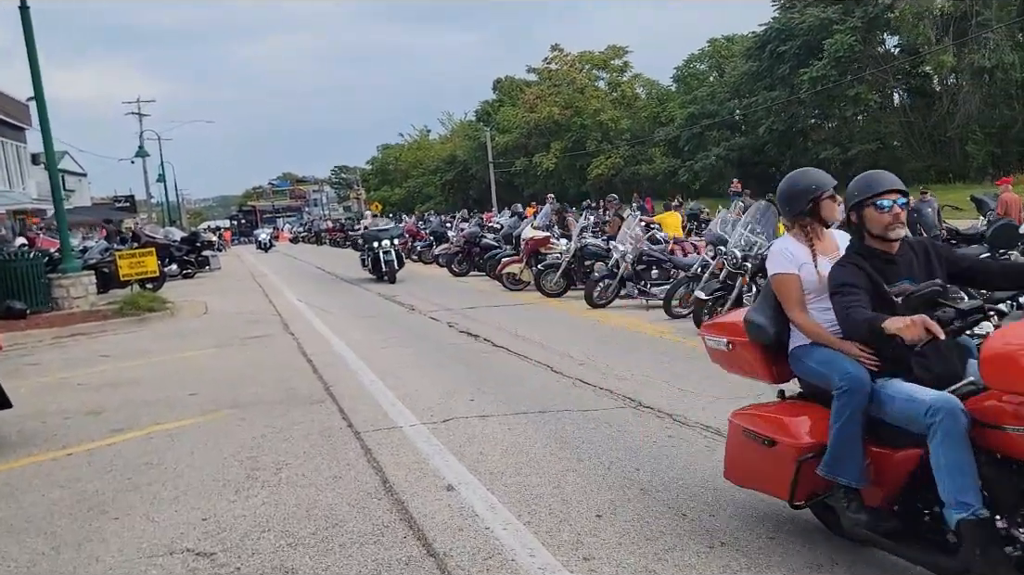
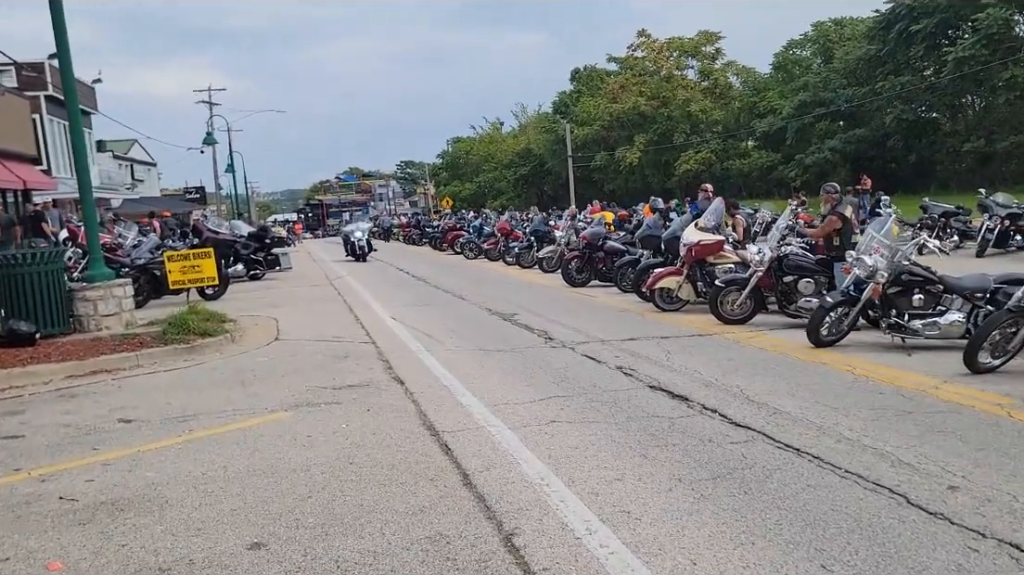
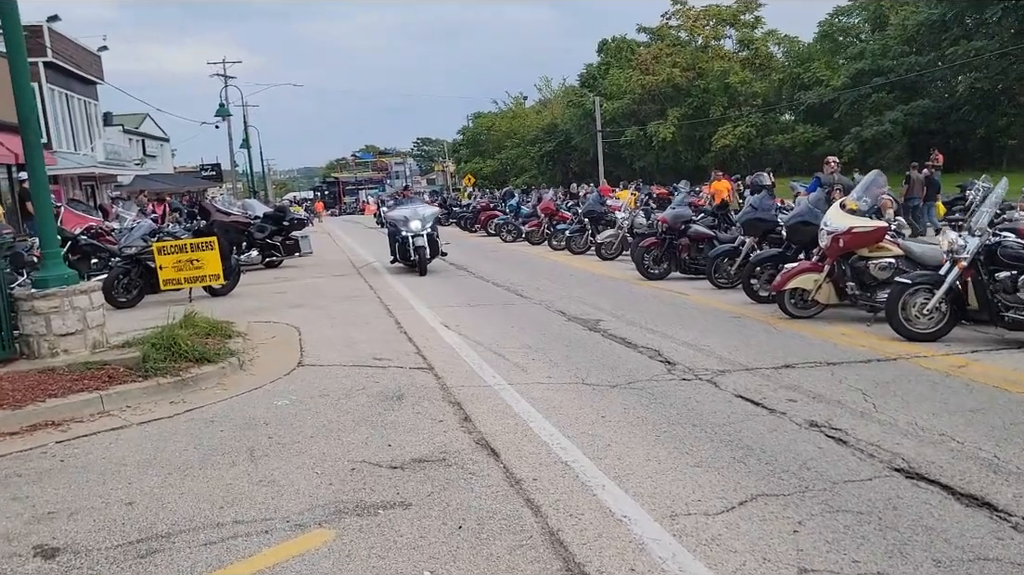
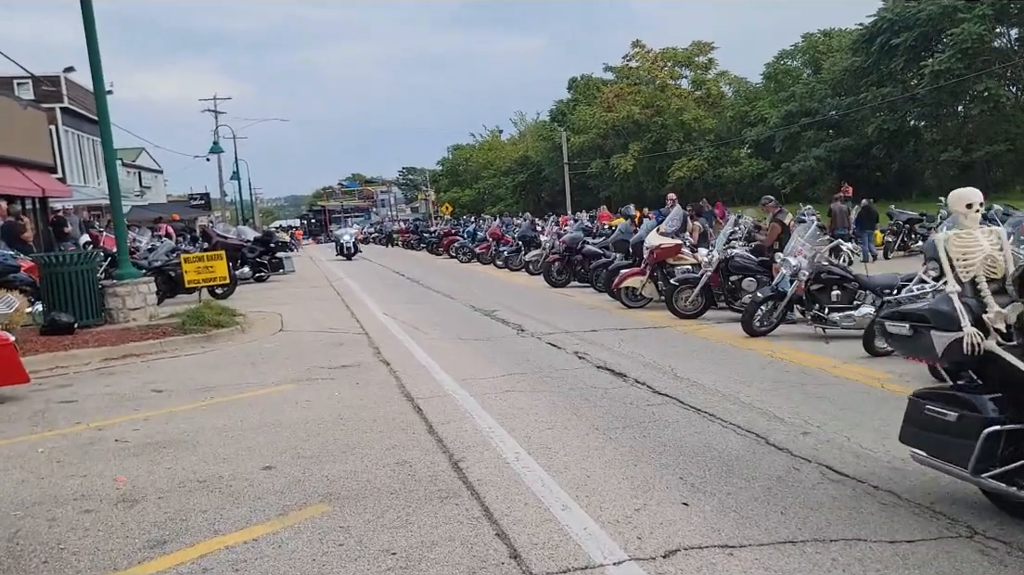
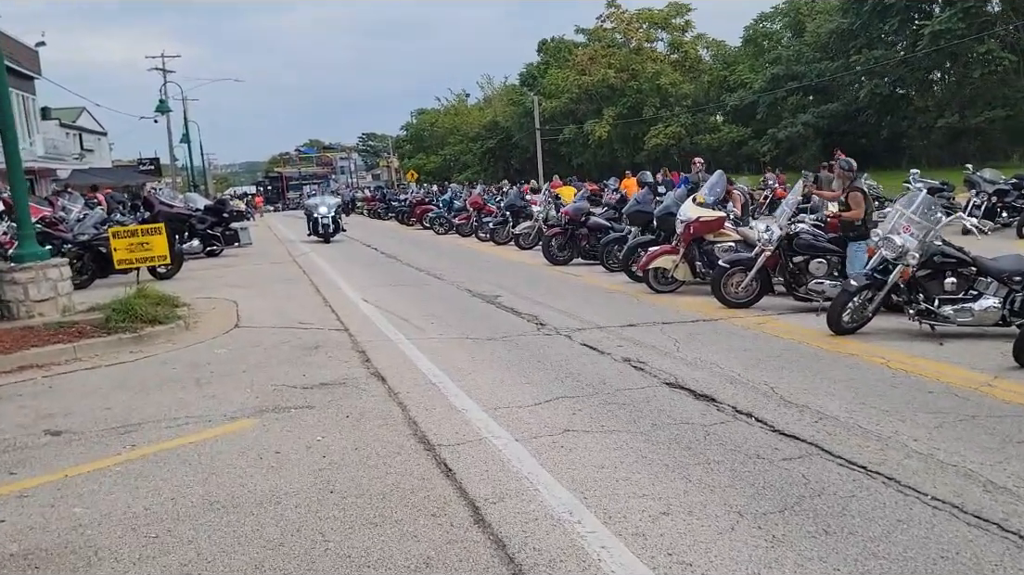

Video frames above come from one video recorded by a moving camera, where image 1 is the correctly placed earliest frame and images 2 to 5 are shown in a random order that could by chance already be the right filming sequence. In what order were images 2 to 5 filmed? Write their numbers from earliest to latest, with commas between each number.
4, 2, 5, 3
